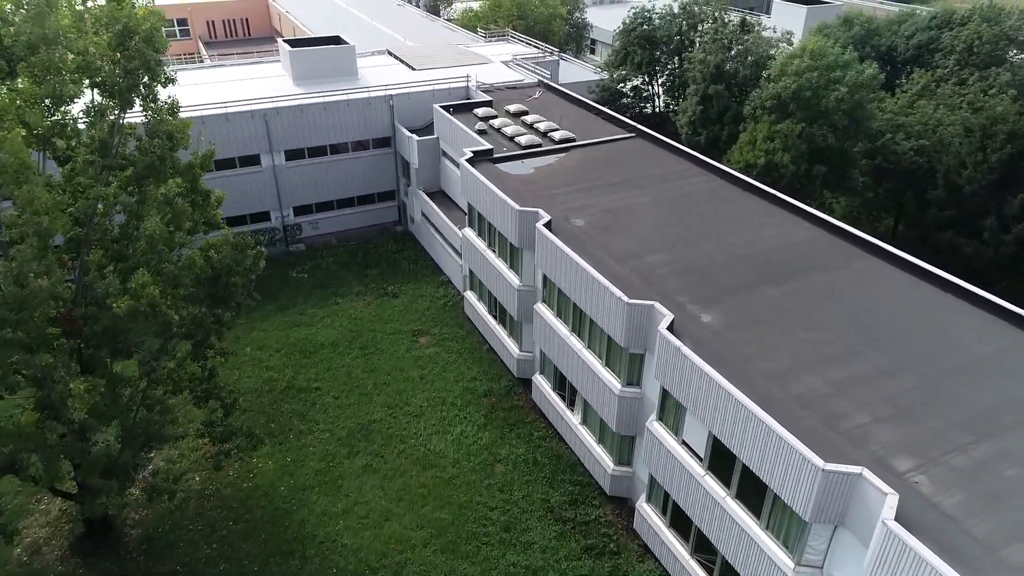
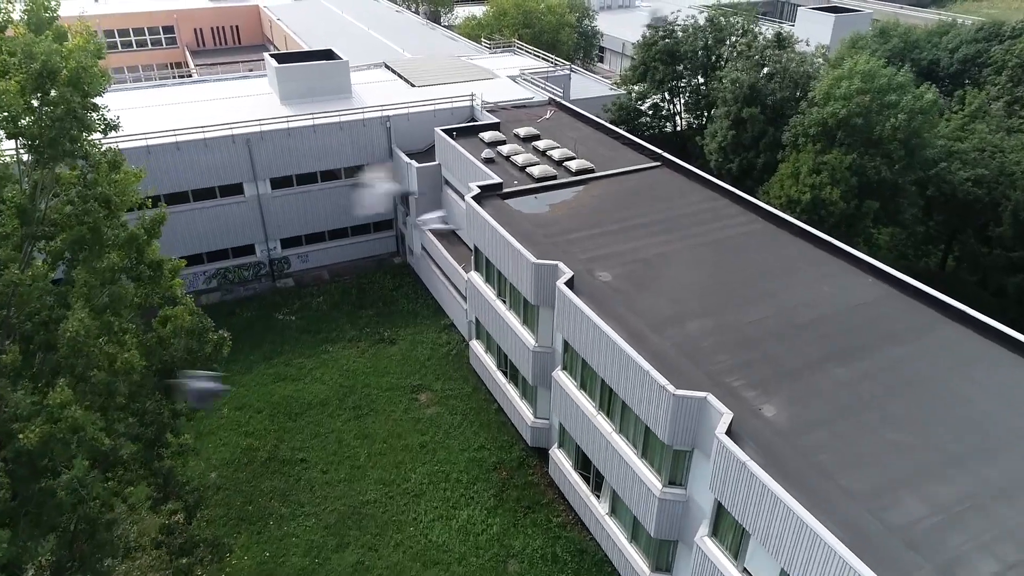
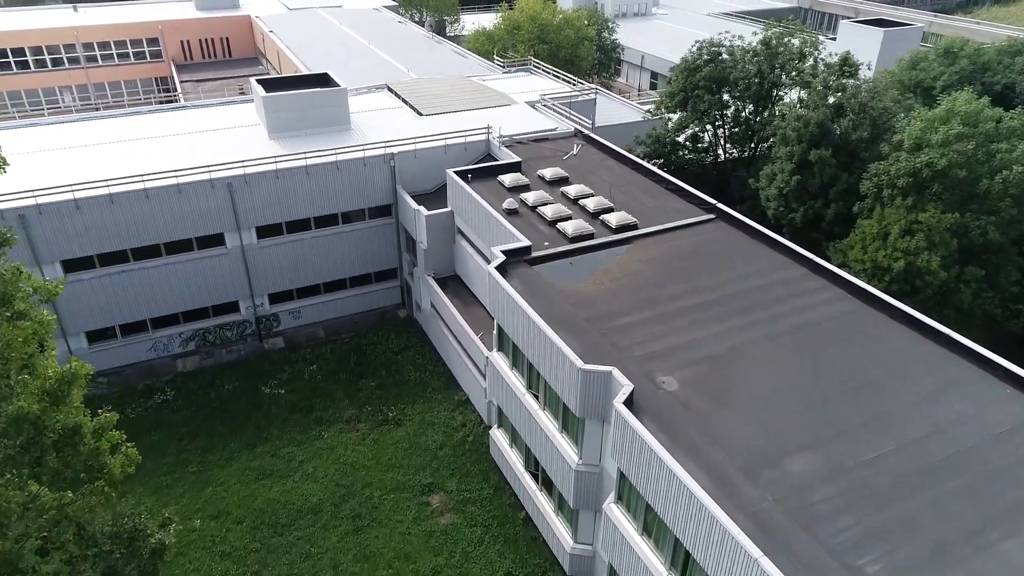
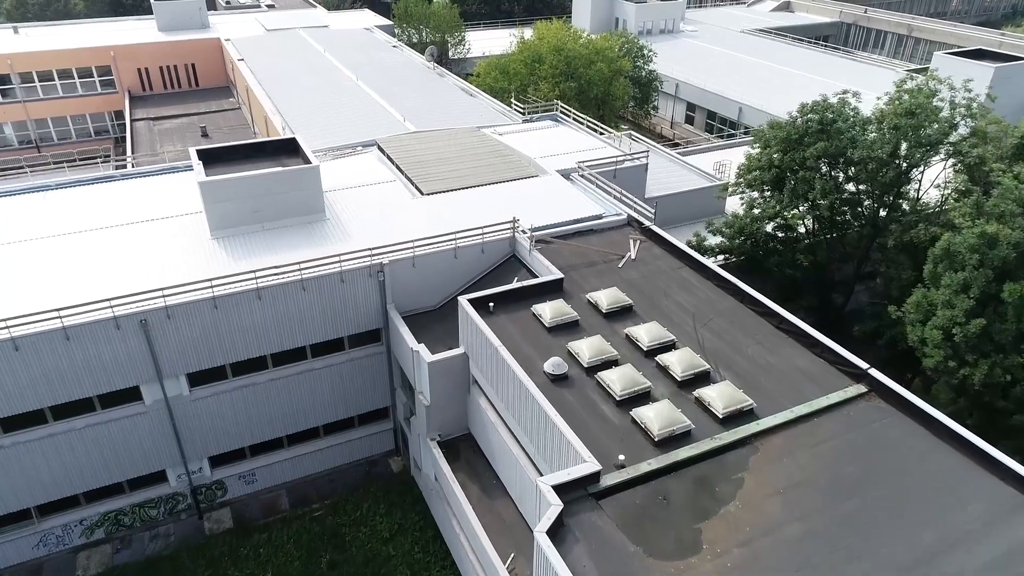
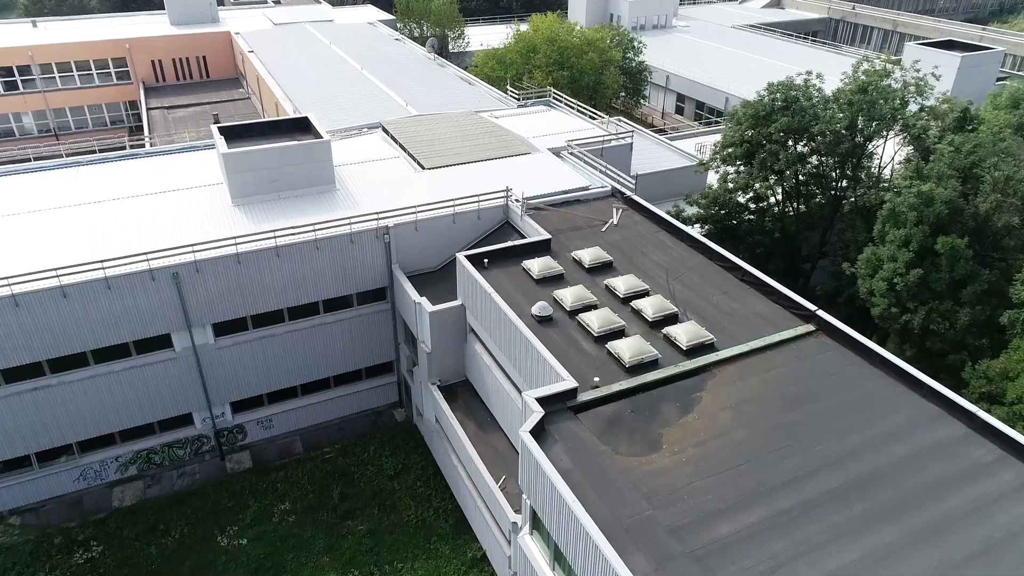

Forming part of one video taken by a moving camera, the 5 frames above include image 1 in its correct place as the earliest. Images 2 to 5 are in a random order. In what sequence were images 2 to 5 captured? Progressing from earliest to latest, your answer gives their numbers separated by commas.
2, 3, 5, 4
